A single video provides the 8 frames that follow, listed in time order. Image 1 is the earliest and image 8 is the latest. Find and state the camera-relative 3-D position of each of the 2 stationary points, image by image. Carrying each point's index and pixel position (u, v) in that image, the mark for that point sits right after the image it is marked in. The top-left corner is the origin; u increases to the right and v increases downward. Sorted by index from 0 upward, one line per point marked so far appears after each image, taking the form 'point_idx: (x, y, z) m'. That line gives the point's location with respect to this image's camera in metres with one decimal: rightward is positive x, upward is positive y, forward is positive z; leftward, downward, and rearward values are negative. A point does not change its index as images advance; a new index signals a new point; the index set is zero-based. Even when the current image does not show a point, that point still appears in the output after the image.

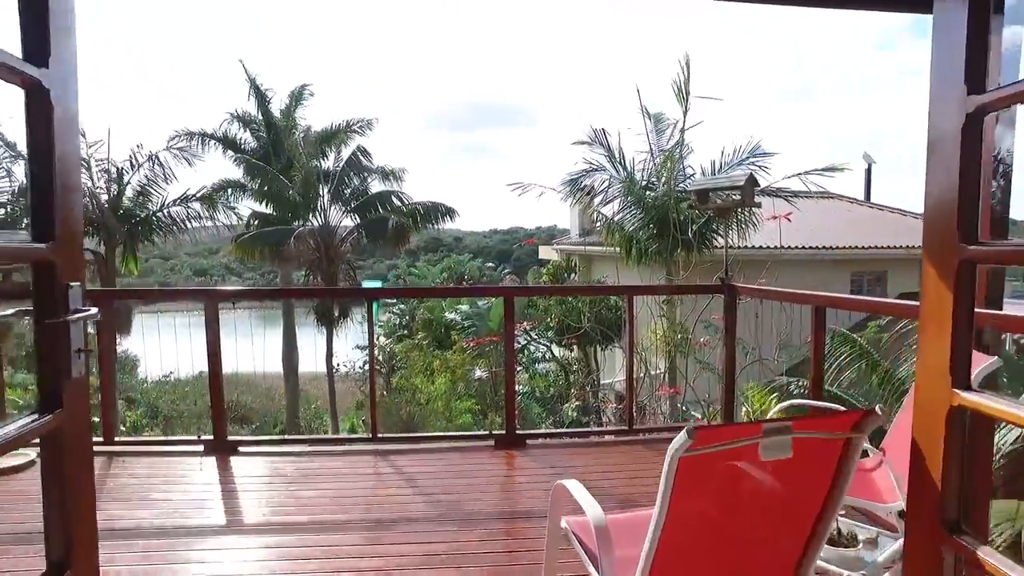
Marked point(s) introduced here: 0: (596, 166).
0: (+1.0, +1.3, +7.4) m
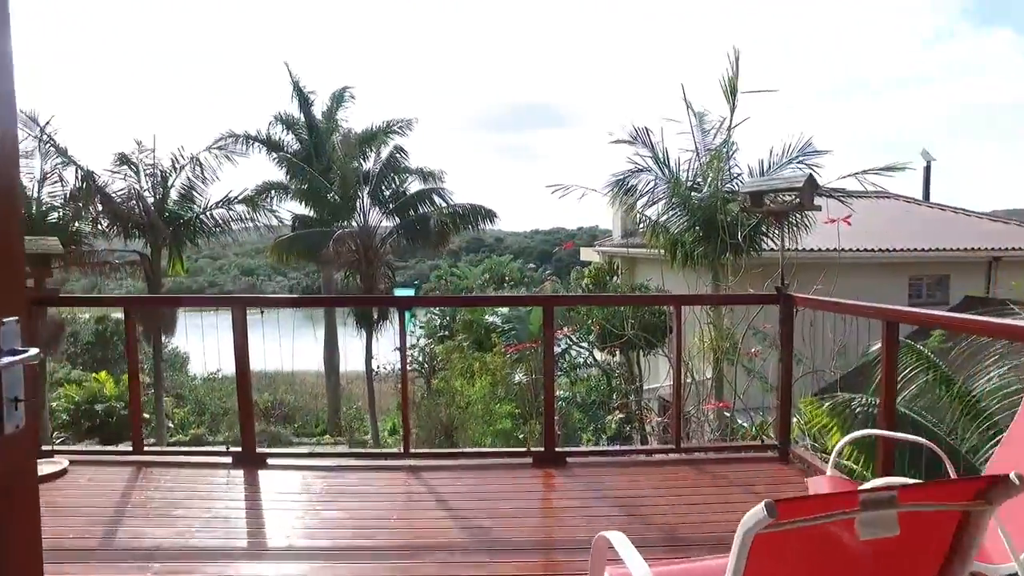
0: (+1.4, +1.3, +7.1) m
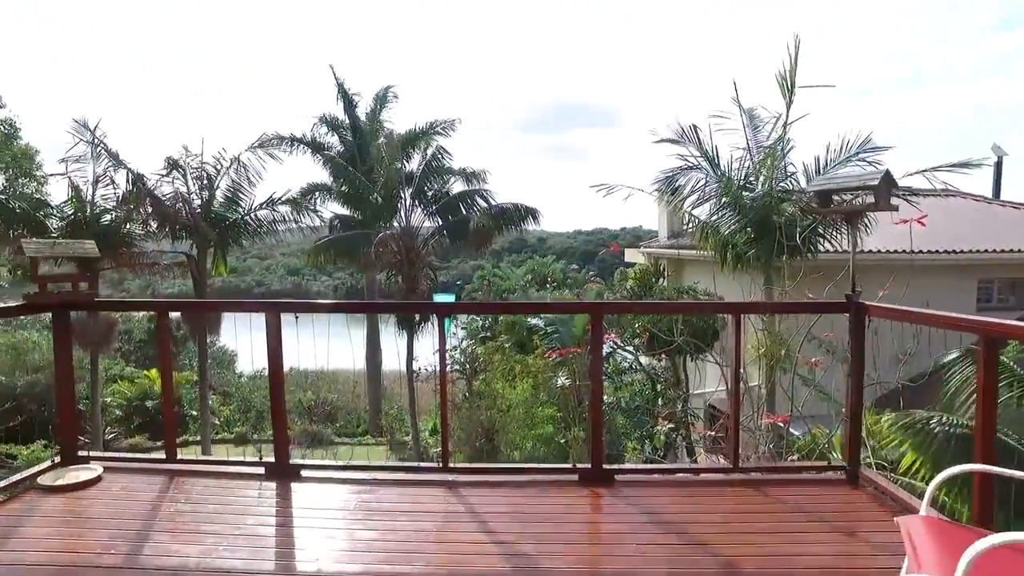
0: (+1.8, +1.2, +6.9) m
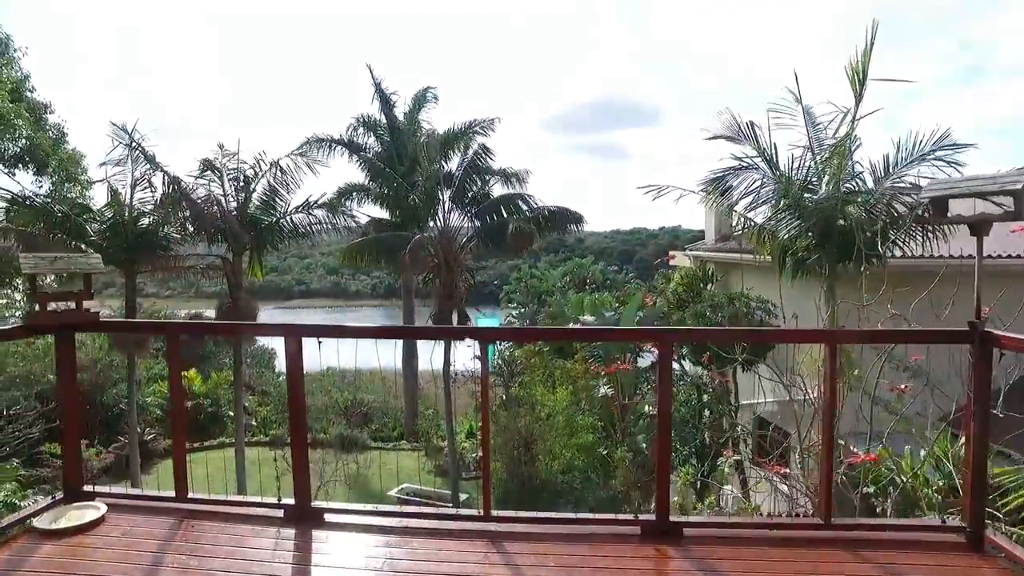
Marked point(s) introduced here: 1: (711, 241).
0: (+2.2, +1.2, +6.4) m
1: (+3.5, +0.8, +12.0) m
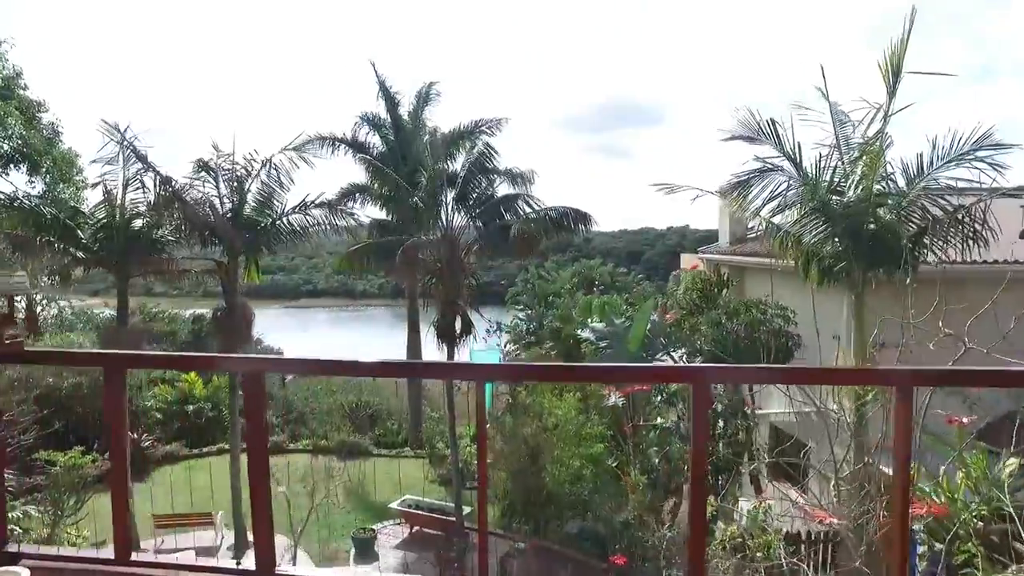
0: (+2.3, +1.1, +6.0) m
1: (+3.6, +0.8, +11.5) m
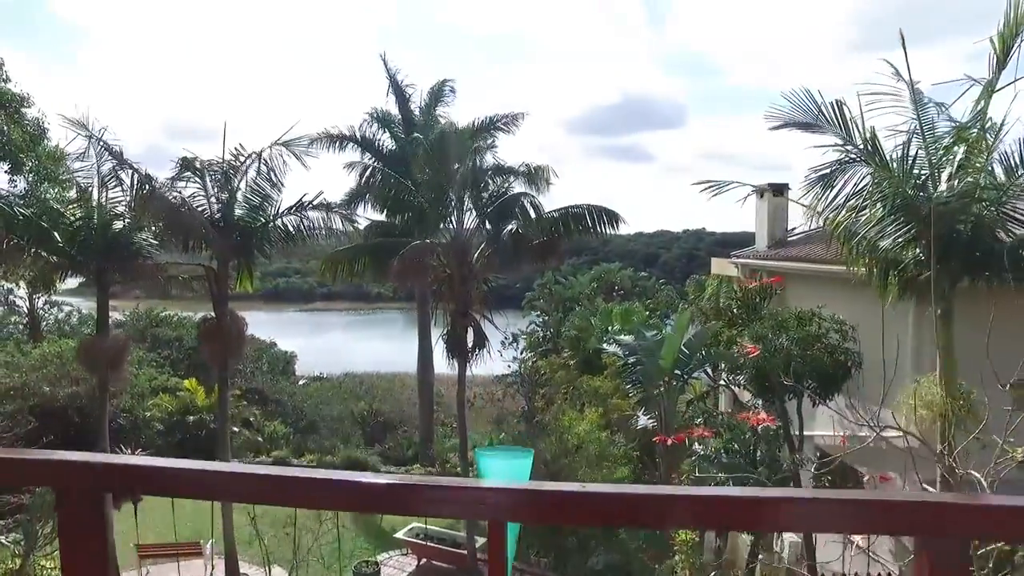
0: (+2.5, +1.0, +5.0) m
1: (+3.9, +0.6, +10.5) m
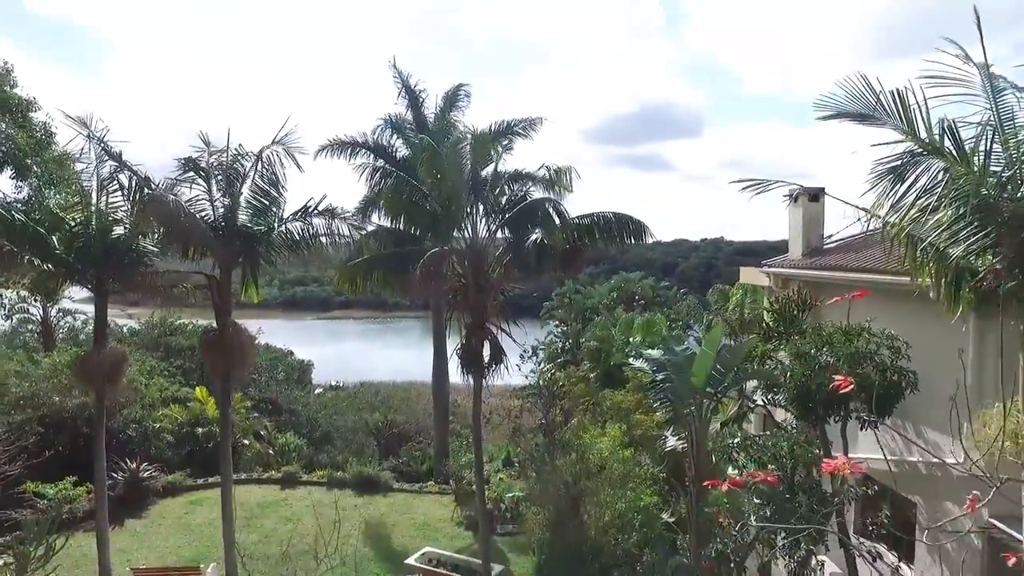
0: (+2.6, +0.9, +4.5) m
1: (+4.2, +0.5, +9.9) m
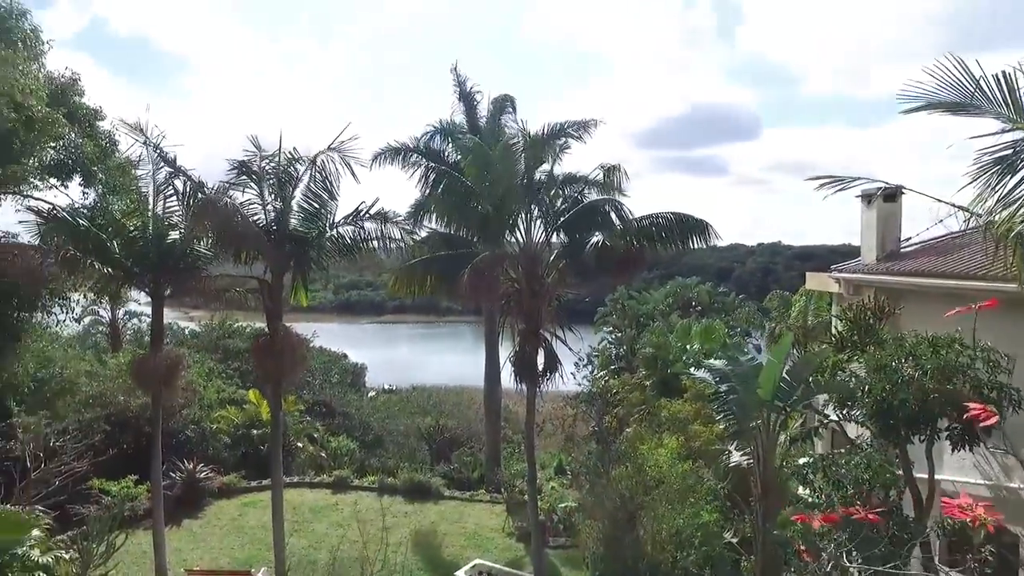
0: (+2.9, +0.9, +4.0) m
1: (+5.0, +0.4, +9.3) m
